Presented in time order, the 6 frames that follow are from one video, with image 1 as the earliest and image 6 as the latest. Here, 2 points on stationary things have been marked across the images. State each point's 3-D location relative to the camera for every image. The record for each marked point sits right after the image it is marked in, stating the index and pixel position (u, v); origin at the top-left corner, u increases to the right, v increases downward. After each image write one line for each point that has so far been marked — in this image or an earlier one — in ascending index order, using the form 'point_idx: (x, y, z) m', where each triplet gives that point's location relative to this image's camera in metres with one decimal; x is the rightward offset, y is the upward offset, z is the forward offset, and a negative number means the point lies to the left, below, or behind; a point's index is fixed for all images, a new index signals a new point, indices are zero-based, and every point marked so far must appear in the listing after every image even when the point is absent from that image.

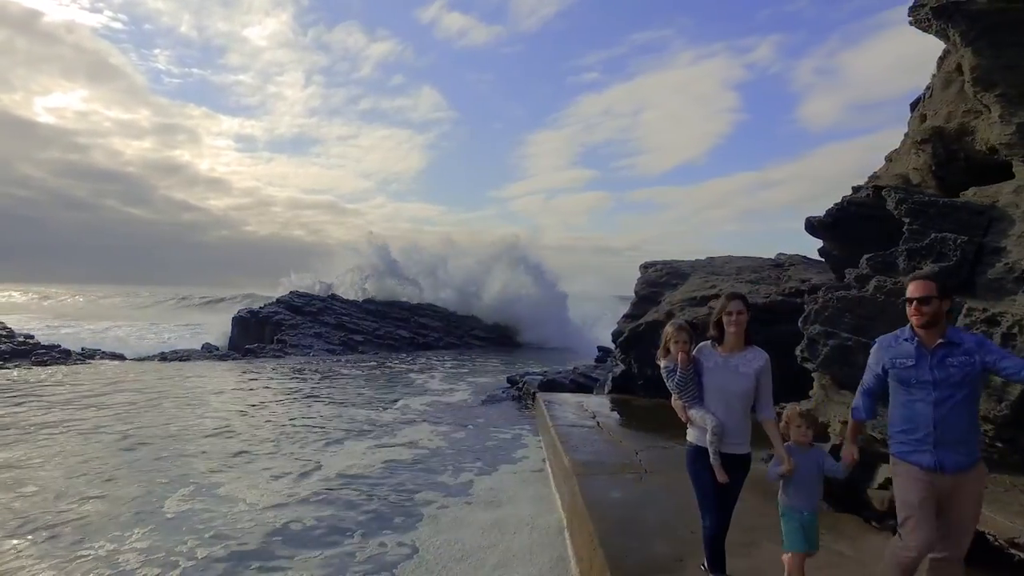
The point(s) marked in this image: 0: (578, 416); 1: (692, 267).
0: (+0.9, -1.8, +9.4) m
1: (+3.5, +0.4, +13.3) m
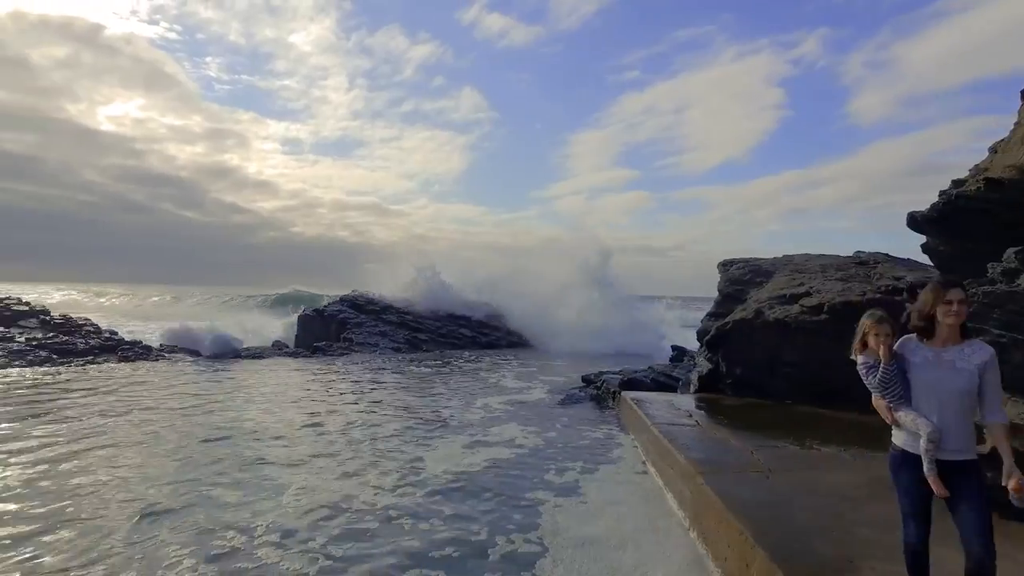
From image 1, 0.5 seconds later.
0: (+2.2, -1.7, +9.3) m
1: (+5.0, +0.4, +13.0) m
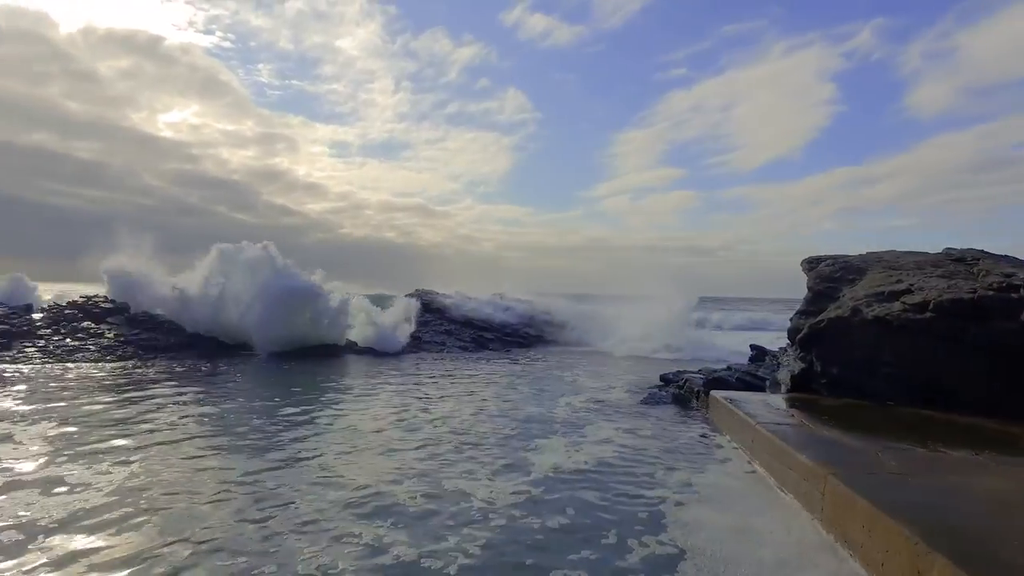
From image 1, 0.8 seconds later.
0: (+3.5, -1.7, +9.1) m
1: (+6.5, +0.5, +12.6) m
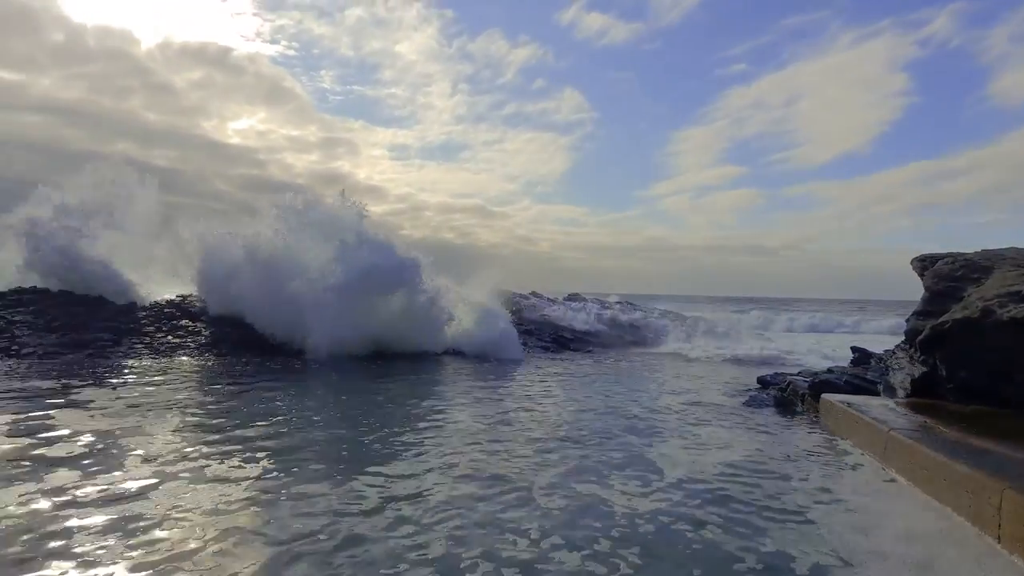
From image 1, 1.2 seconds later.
0: (+4.9, -1.7, +8.6) m
1: (+8.3, +0.5, +11.9) m
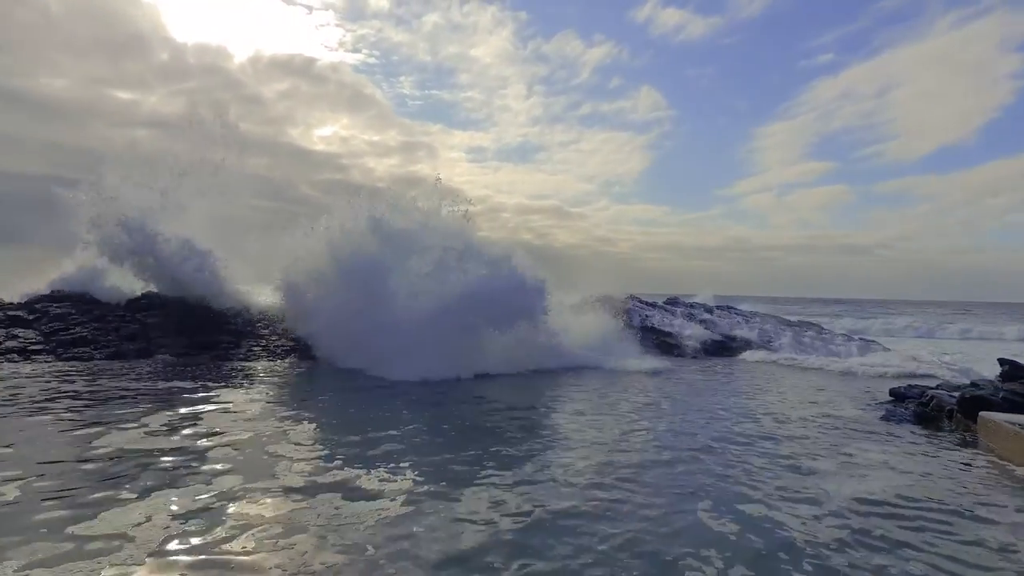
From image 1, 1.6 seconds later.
0: (+6.6, -1.8, +7.8) m
1: (+10.4, +0.4, +10.6) m
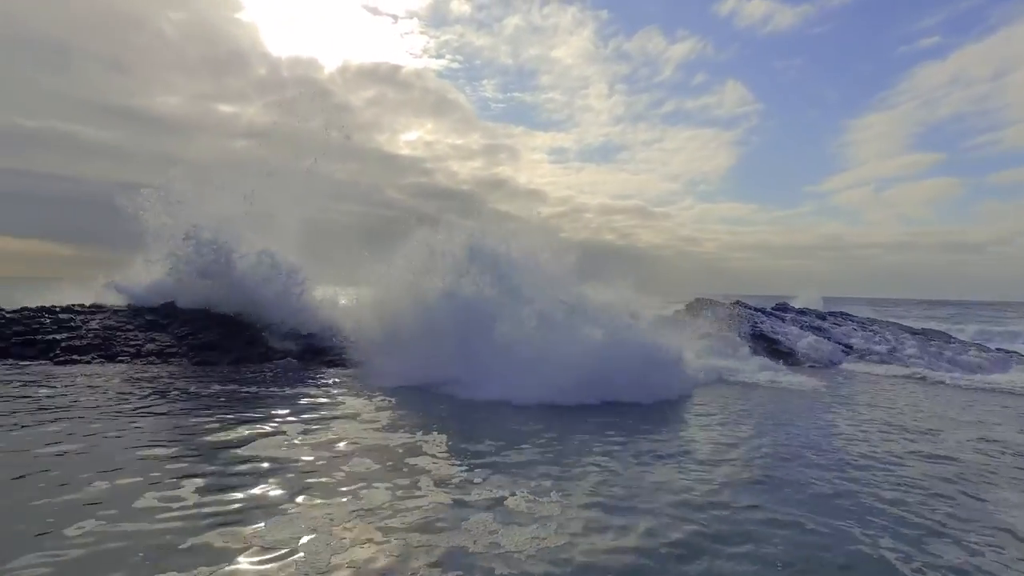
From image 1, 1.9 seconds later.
0: (+8.2, -2.0, +6.7) m
1: (+12.3, +0.2, +9.0) m
